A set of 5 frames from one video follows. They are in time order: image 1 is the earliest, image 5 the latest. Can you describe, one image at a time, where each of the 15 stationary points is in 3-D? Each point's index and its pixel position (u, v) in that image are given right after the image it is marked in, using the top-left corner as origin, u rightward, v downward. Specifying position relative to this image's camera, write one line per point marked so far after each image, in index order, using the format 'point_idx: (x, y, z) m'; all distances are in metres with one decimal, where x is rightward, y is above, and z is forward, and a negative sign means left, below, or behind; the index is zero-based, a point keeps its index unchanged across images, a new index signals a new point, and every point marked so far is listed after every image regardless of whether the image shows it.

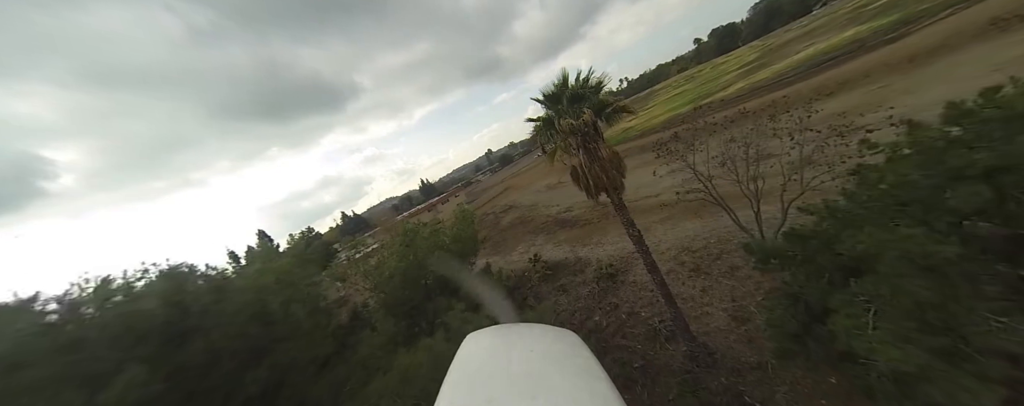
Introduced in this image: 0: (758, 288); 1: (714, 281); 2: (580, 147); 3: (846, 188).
0: (+7.6, -2.7, +9.0) m
1: (+7.0, -2.7, +10.0) m
2: (+1.8, +1.5, +7.7) m
3: (+7.2, +0.3, +6.1) m
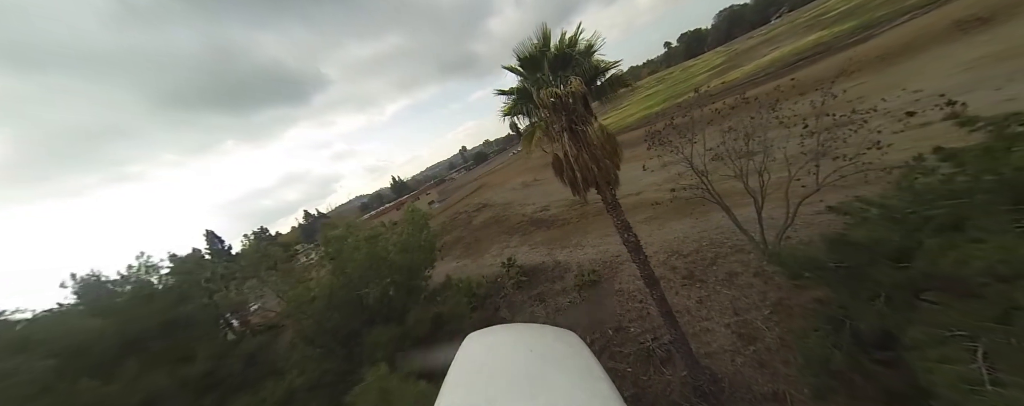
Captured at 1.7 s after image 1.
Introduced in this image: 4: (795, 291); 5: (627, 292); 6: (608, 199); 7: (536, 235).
0: (+6.8, -2.6, +7.8) m
1: (+6.0, -2.7, +8.8) m
2: (+1.1, +1.6, +6.0) m
3: (+6.6, +0.3, +4.9) m
4: (+7.4, -2.3, +7.6) m
5: (+4.1, -3.2, +10.3) m
6: (+2.1, +0.1, +6.4) m
7: (+1.5, -2.0, +18.0) m
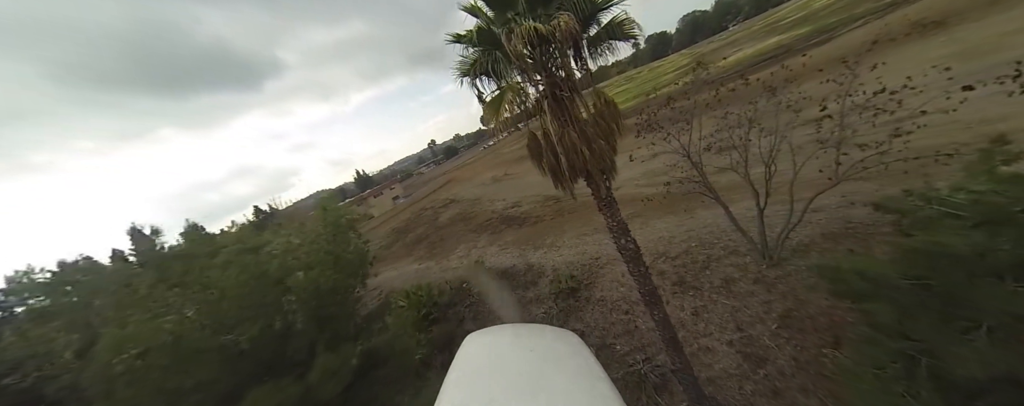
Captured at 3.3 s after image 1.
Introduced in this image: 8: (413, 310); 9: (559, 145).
0: (+6.0, -2.5, +6.7) m
1: (+5.1, -2.6, +7.6) m
2: (+0.5, +1.6, +4.3) m
3: (+6.1, +0.4, +3.8) m
4: (+6.6, -2.2, +6.6) m
5: (+3.0, -3.0, +9.0) m
6: (+1.5, +0.2, +4.9) m
7: (-0.3, -1.7, +16.3) m
8: (-4.0, -4.4, +11.8) m
9: (+0.7, +0.9, +4.5) m
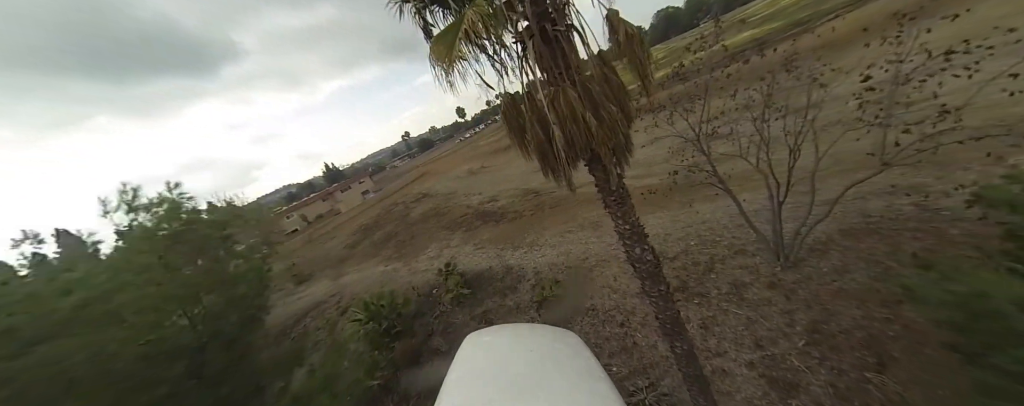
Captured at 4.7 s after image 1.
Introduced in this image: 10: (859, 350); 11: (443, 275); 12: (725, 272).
0: (+5.5, -2.4, +5.7) m
1: (+4.6, -2.4, +6.5) m
2: (+0.2, +1.7, +2.8) m
3: (+5.8, +0.5, +2.7) m
4: (+6.1, -2.1, +5.6) m
5: (+2.4, -2.9, +7.7) m
6: (+1.1, +0.2, +3.4) m
7: (-1.5, -1.4, +14.7) m
8: (-4.9, -4.2, +10.0) m
9: (+0.4, +1.0, +3.0) m
10: (+5.9, -2.5, +5.0) m
11: (-2.7, -2.8, +11.2) m
12: (+5.2, -1.7, +7.1) m
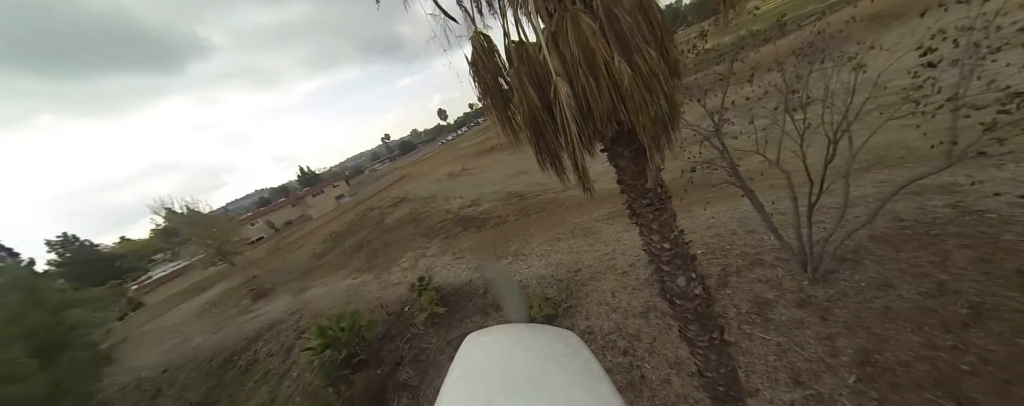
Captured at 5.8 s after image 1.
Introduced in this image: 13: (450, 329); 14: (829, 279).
0: (+5.2, -2.4, +4.7) m
1: (+4.3, -2.5, +5.4) m
2: (0.0, +1.6, +1.5) m
3: (+5.6, +0.5, +1.7) m
4: (+5.8, -2.1, +4.6) m
5: (+2.0, -3.0, +6.5) m
6: (+1.0, +0.2, +2.2) m
7: (-2.3, -1.6, +13.3) m
8: (-5.4, -4.4, +8.4) m
9: (+0.2, +0.9, +1.7) m
10: (+5.7, -2.5, +4.0) m
11: (-3.3, -3.0, +9.7) m
12: (+4.9, -1.7, +6.1) m
13: (-2.0, -3.7, +8.6) m
14: (+6.1, -1.4, +5.6) m
